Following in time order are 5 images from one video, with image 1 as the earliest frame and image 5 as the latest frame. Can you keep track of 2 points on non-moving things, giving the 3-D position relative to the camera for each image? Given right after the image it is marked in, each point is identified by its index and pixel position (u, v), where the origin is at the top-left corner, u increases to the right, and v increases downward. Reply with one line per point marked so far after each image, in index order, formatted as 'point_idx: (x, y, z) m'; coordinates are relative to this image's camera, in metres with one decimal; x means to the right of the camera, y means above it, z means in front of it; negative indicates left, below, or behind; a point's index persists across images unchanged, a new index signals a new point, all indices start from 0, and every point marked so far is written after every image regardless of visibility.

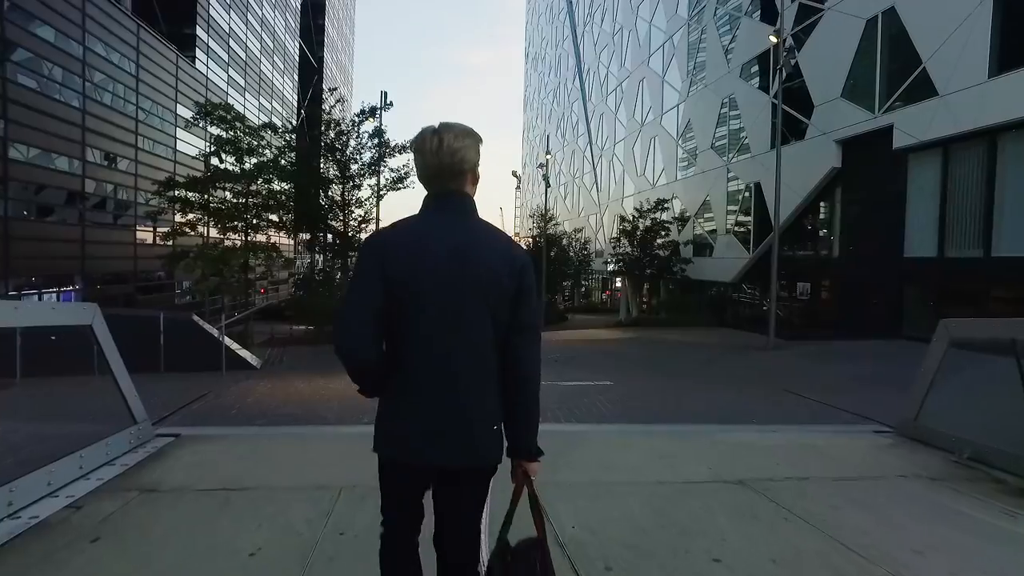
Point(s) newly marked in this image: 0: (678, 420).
0: (+1.7, -1.4, +7.0) m
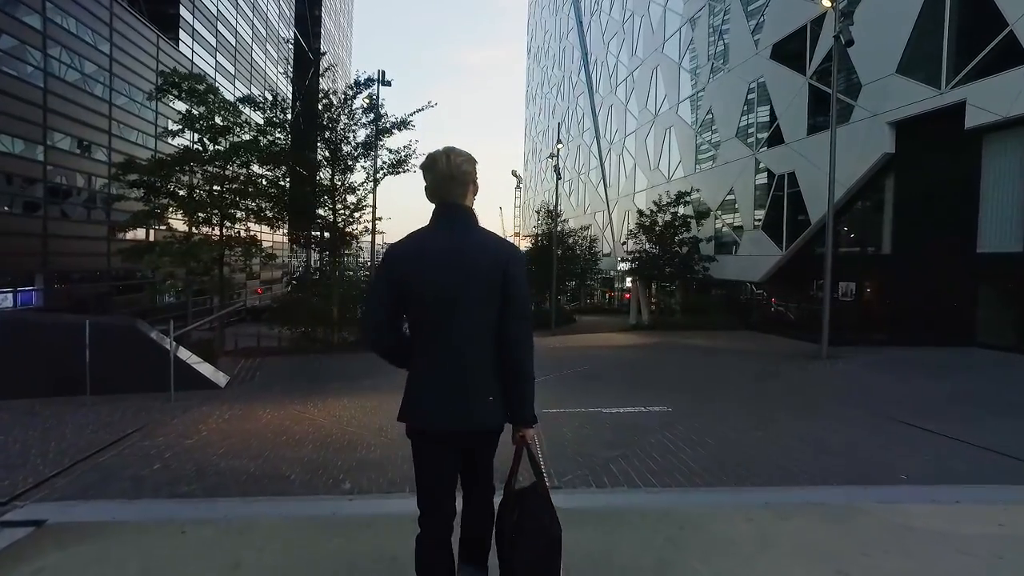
0: (+2.1, -1.4, +4.9) m
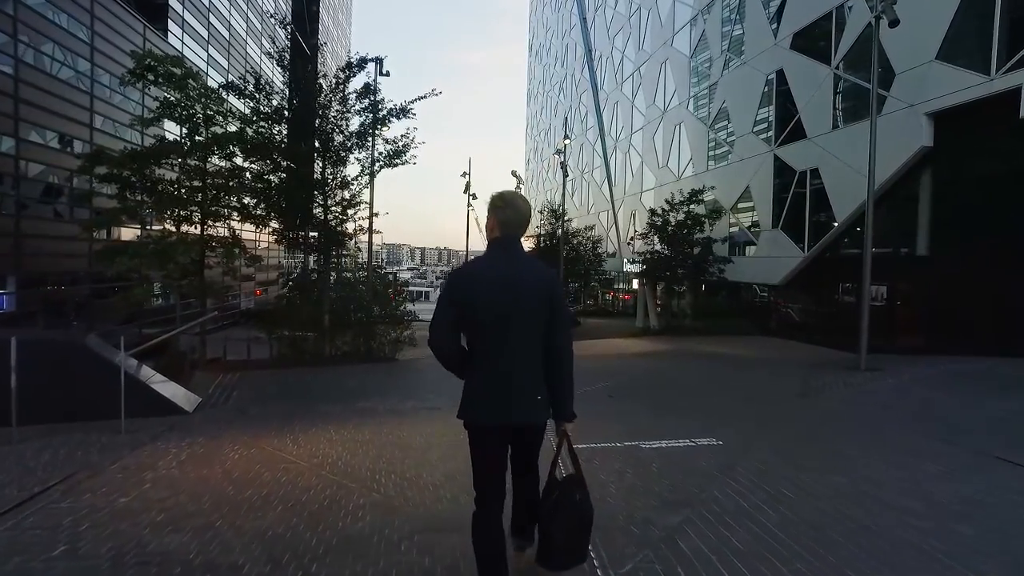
0: (+2.3, -1.5, +3.7) m
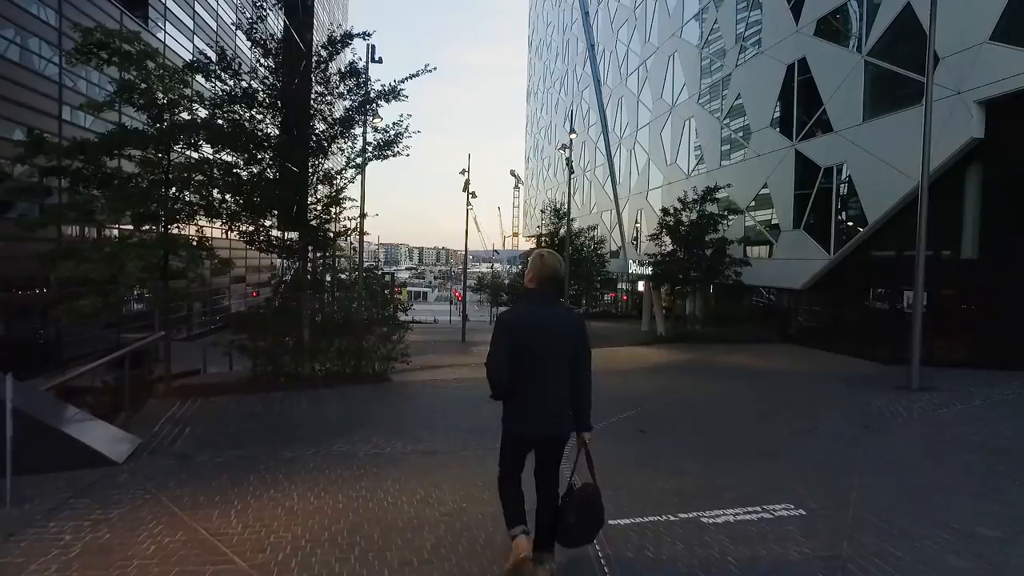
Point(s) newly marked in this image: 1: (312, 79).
0: (+2.4, -1.6, +2.2) m
1: (-3.6, +3.8, +12.0) m
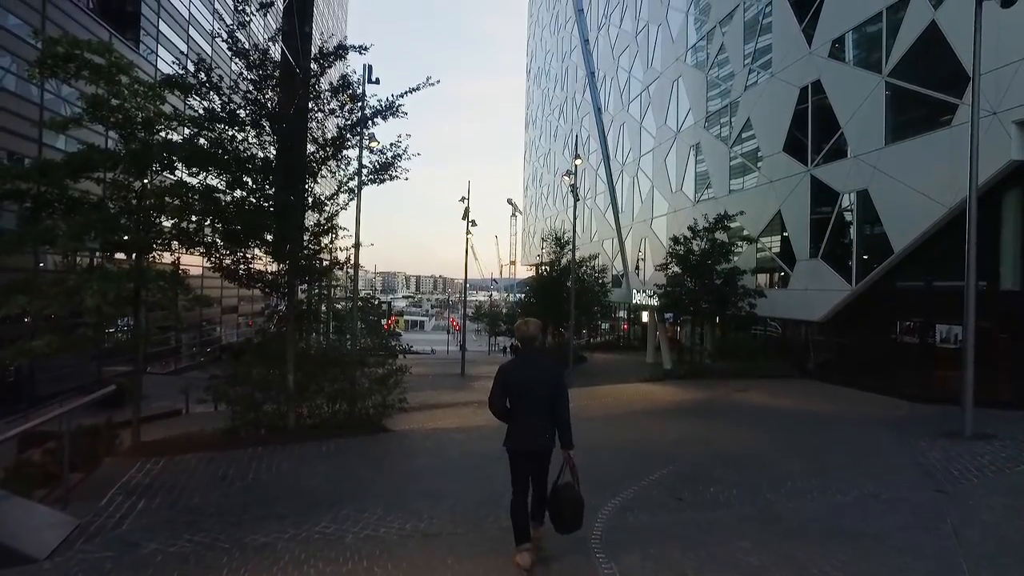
0: (+2.6, -1.8, +1.0) m
1: (-3.5, +3.2, +11.0) m
